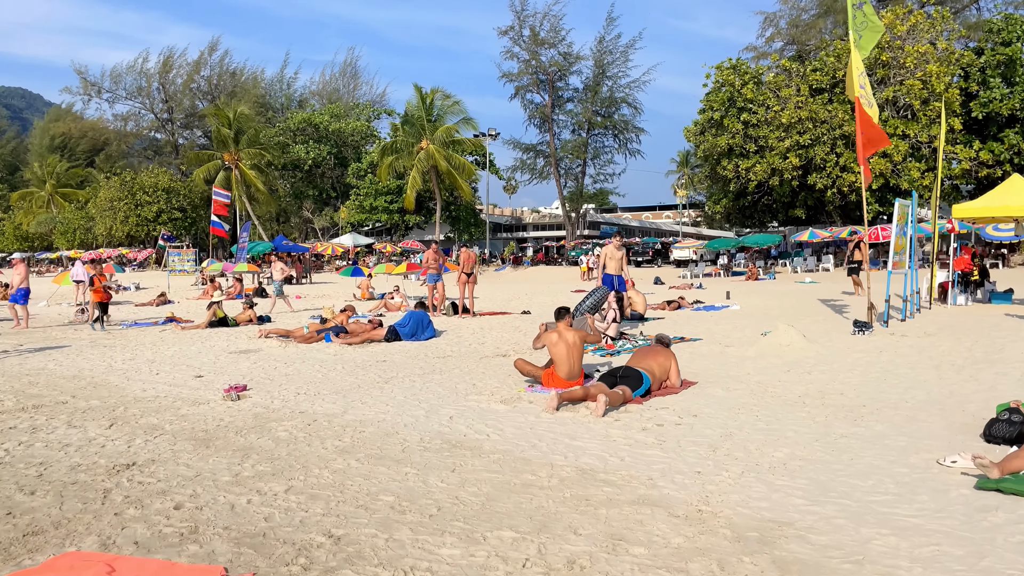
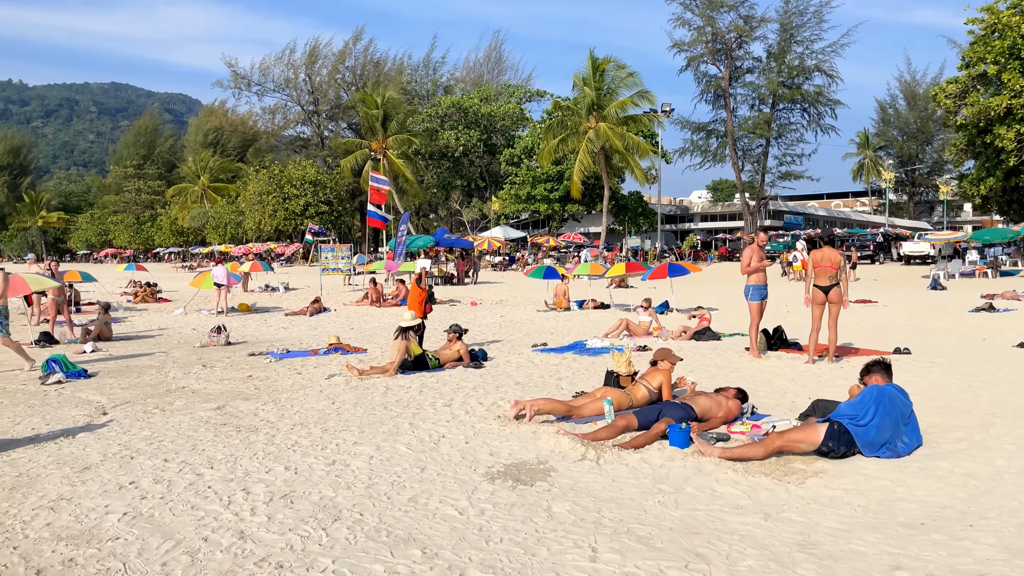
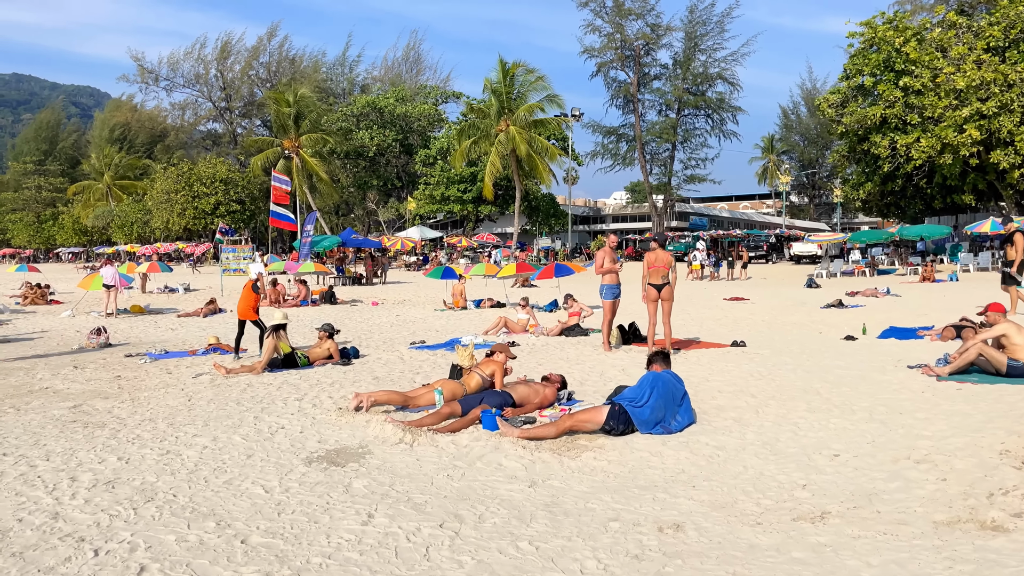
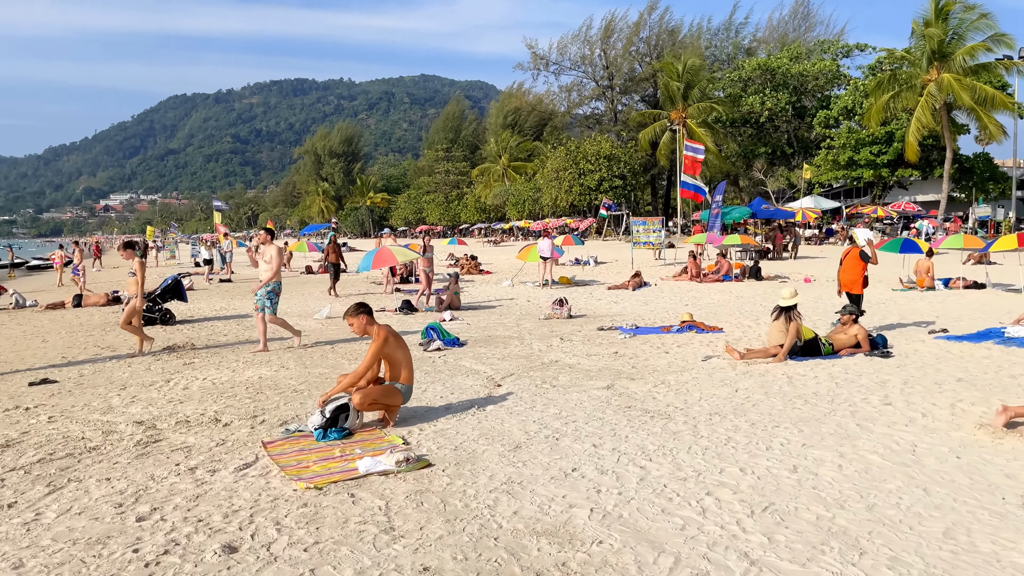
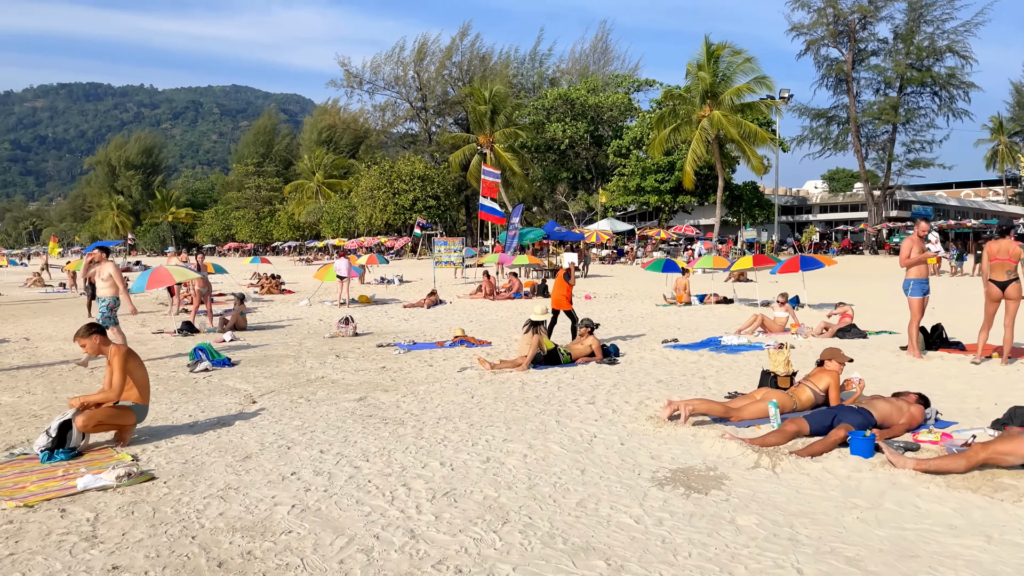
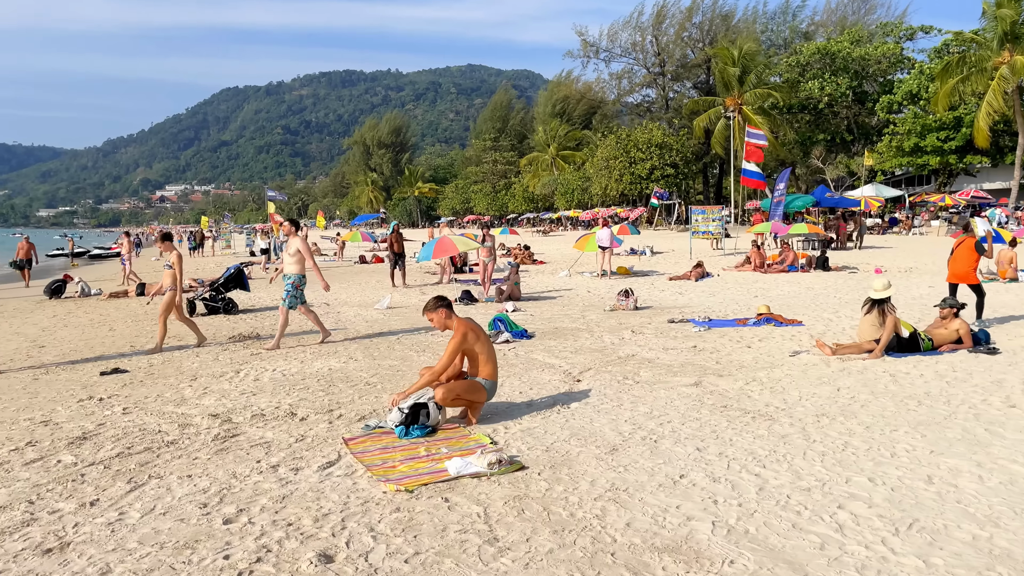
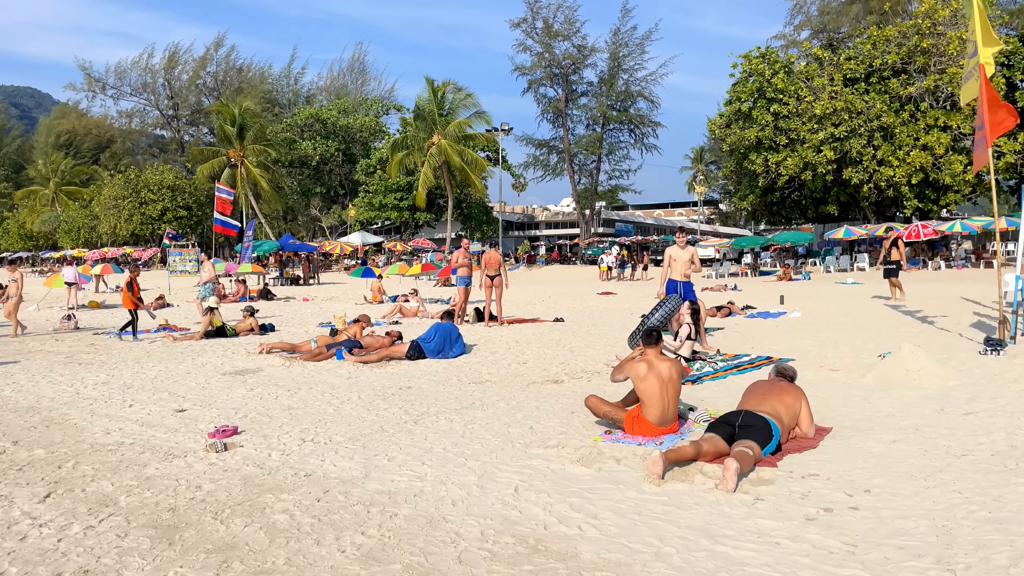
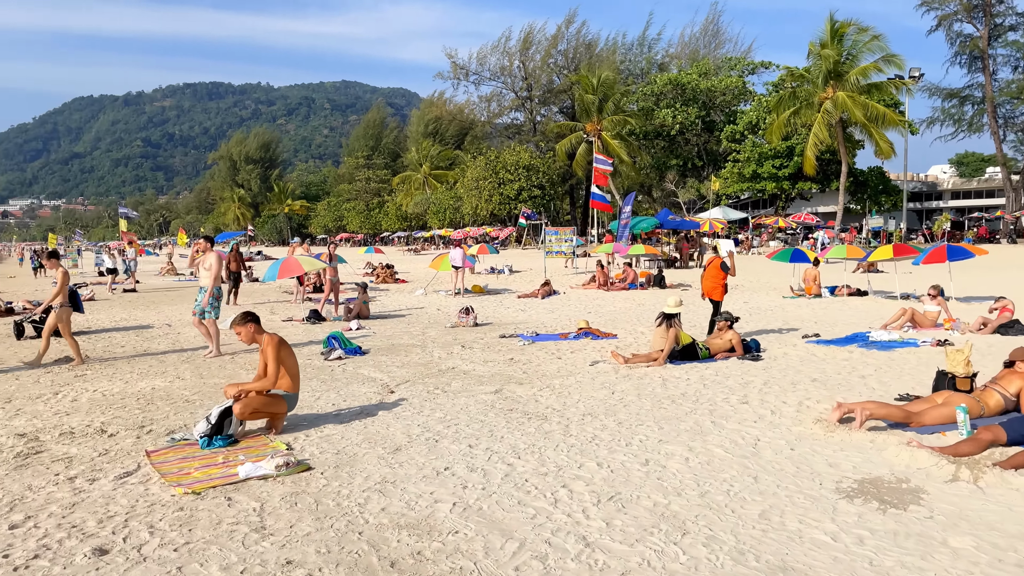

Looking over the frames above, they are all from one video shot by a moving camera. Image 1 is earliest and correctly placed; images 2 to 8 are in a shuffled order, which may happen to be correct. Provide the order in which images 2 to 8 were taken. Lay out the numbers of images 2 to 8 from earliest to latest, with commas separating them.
7, 3, 2, 5, 8, 4, 6
